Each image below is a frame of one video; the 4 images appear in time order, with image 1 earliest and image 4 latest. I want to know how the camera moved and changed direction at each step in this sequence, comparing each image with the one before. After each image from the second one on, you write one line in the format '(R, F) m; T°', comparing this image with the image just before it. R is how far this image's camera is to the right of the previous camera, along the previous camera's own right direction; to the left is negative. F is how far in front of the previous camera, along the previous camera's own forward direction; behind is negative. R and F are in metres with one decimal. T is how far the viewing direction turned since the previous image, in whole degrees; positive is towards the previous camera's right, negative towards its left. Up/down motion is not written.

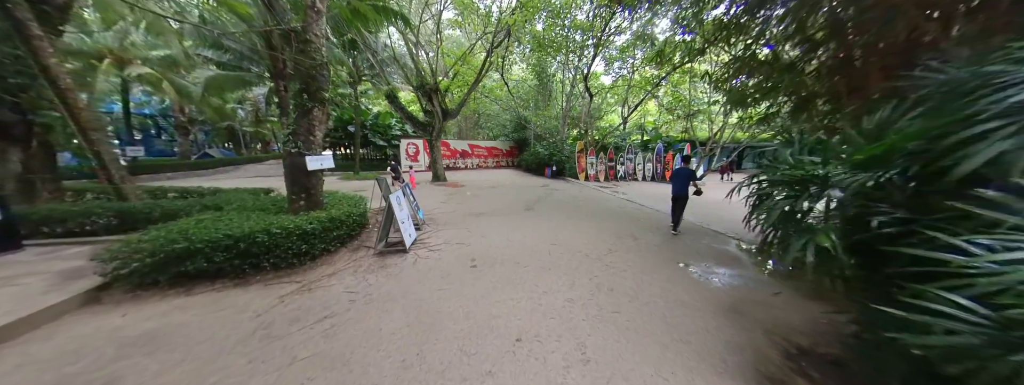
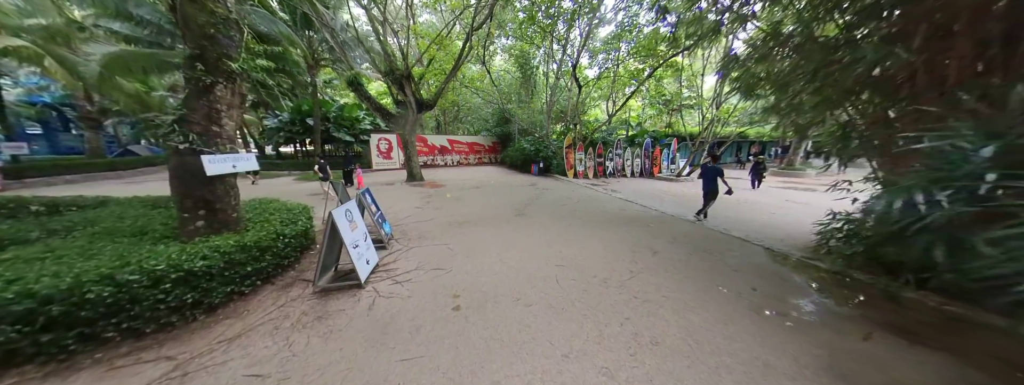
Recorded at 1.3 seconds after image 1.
(-0.1, +0.8) m; +4°
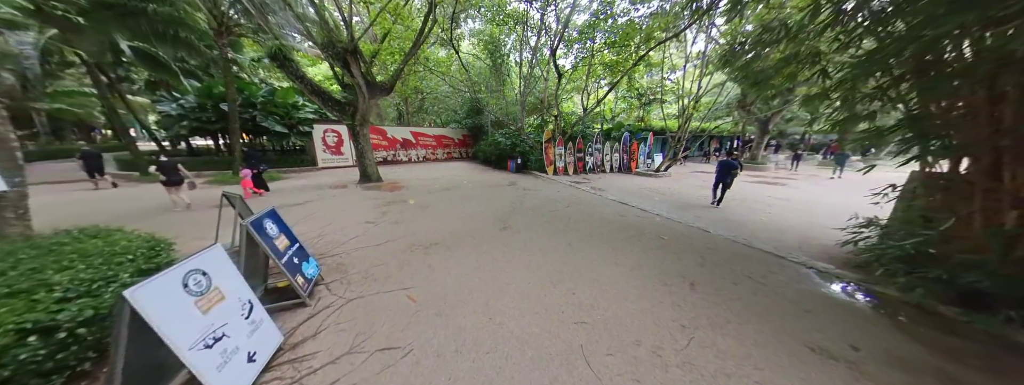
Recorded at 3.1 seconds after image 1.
(-0.2, +1.1) m; +7°
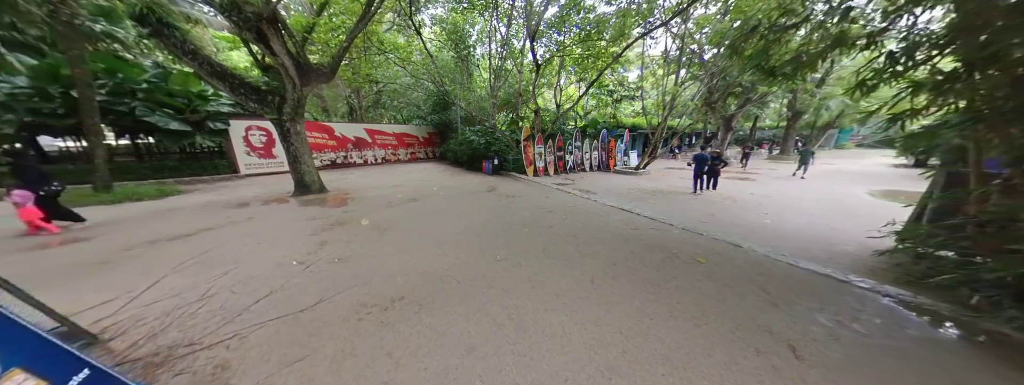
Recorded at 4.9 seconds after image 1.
(-0.3, +1.0) m; +8°
